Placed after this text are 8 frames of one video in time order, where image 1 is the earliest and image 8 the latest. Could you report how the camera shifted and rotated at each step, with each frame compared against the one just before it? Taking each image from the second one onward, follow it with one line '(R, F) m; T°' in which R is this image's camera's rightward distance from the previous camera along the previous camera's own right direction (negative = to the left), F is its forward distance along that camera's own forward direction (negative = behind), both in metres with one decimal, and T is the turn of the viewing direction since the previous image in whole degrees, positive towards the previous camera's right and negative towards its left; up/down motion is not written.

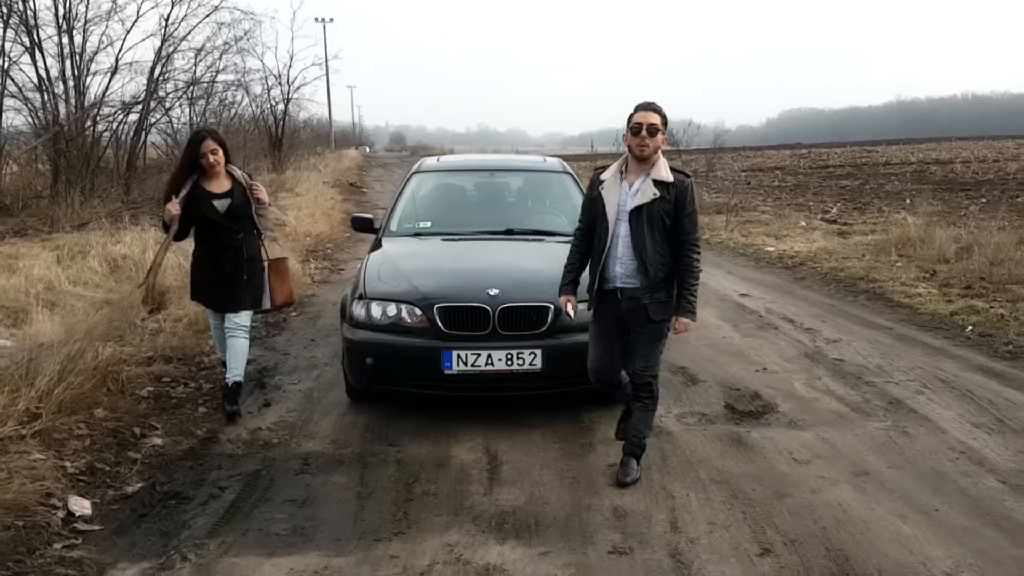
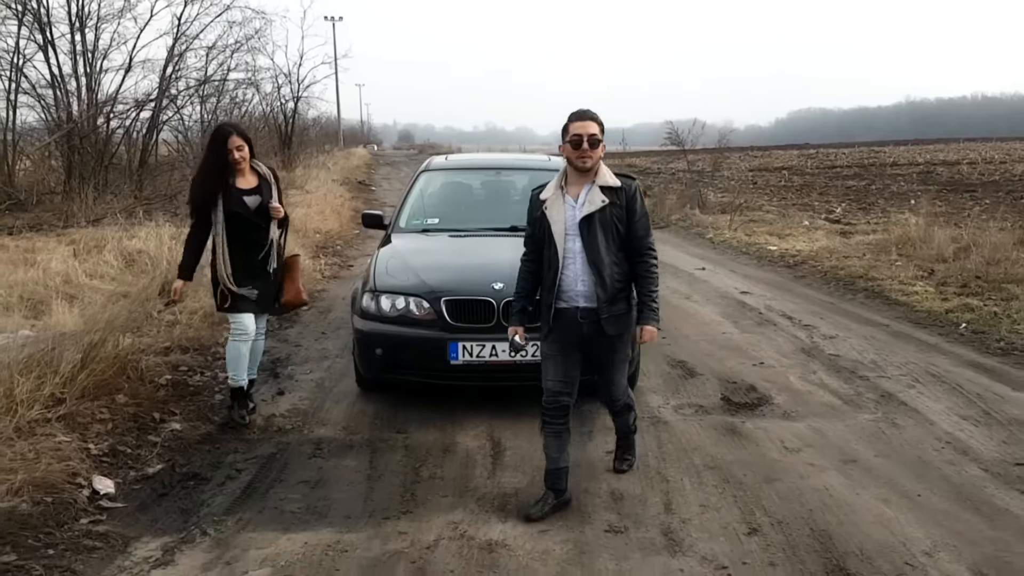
(0.0, -0.2) m; 0°
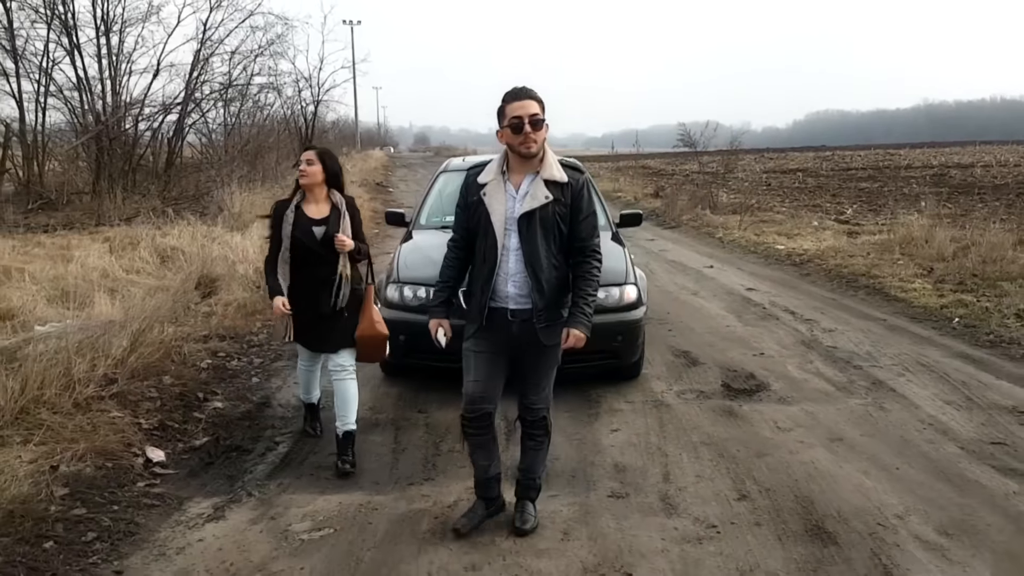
(0.0, -0.4) m; -1°
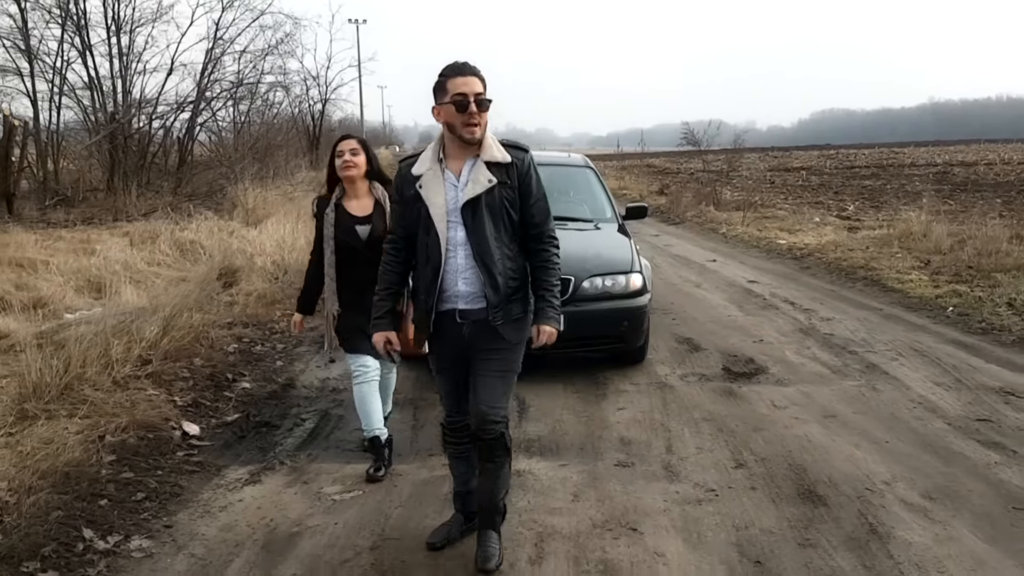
(0.0, -0.3) m; 0°
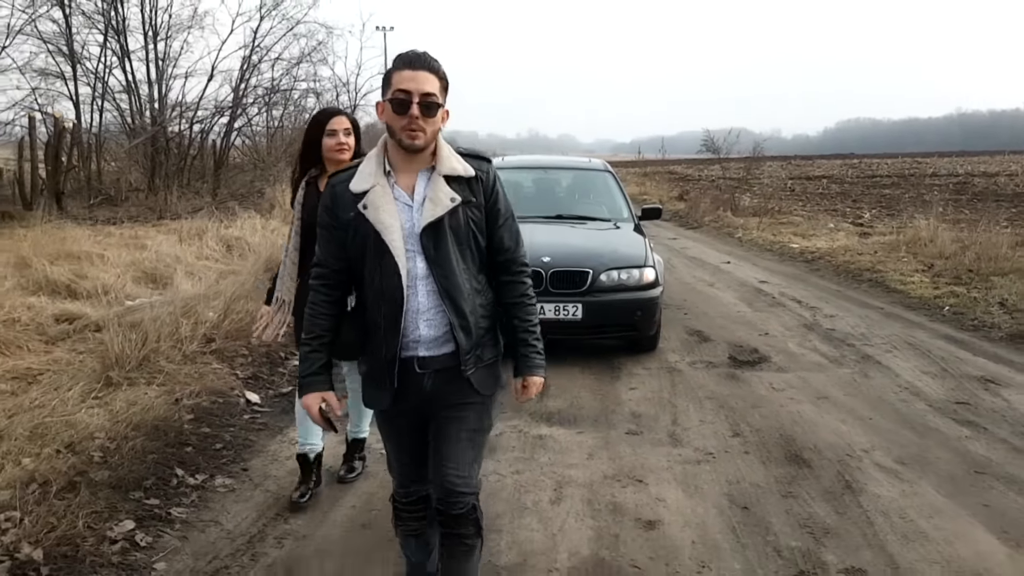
(0.0, -0.5) m; -1°
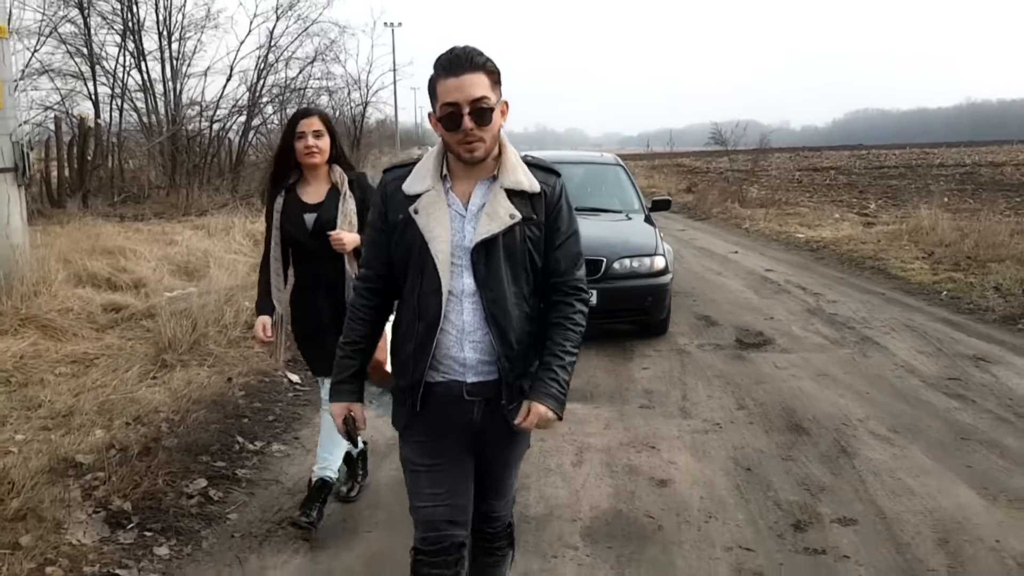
(-0.1, -0.4) m; -1°
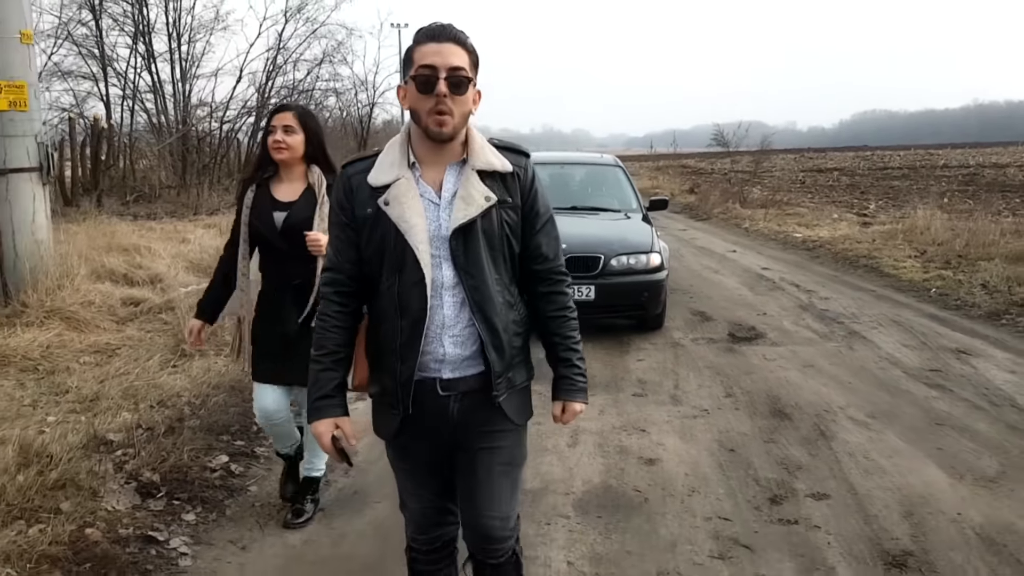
(0.0, -0.3) m; 0°
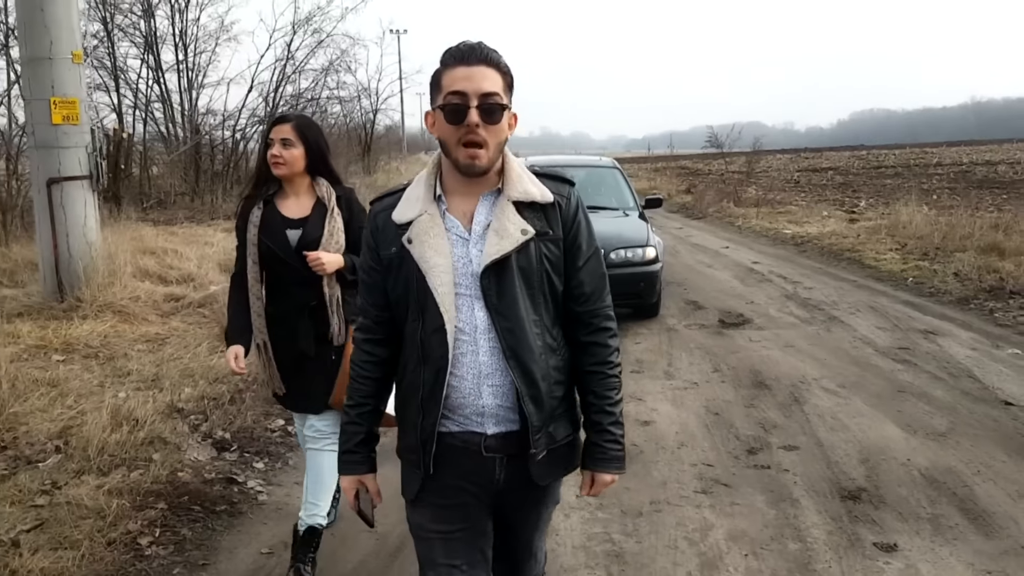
(-0.1, -0.6) m; 0°
